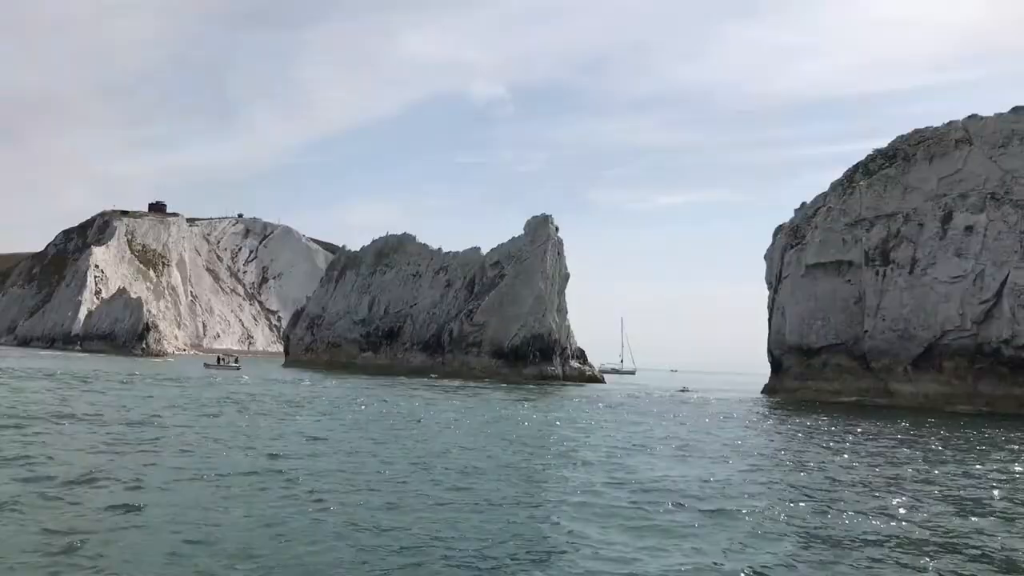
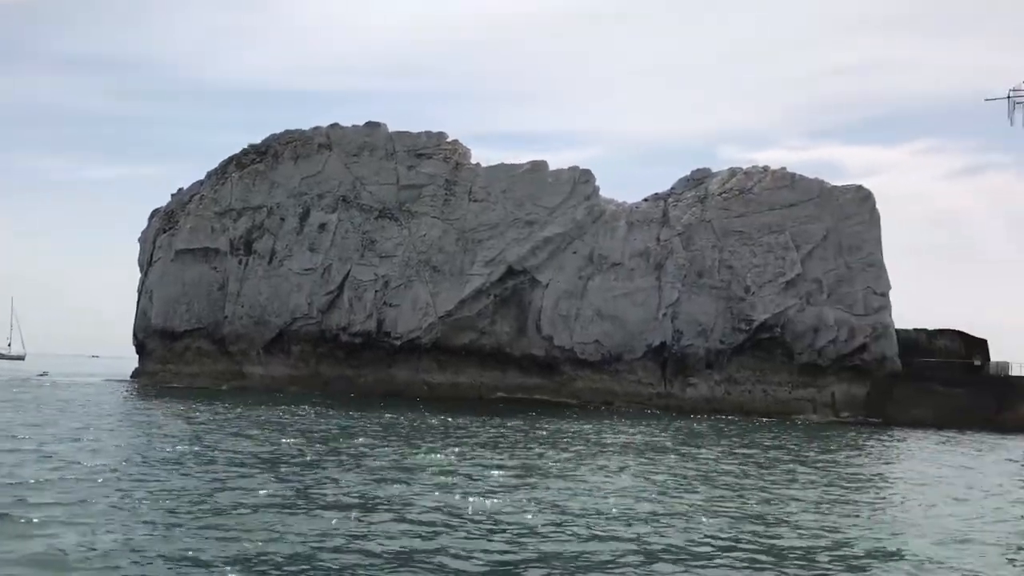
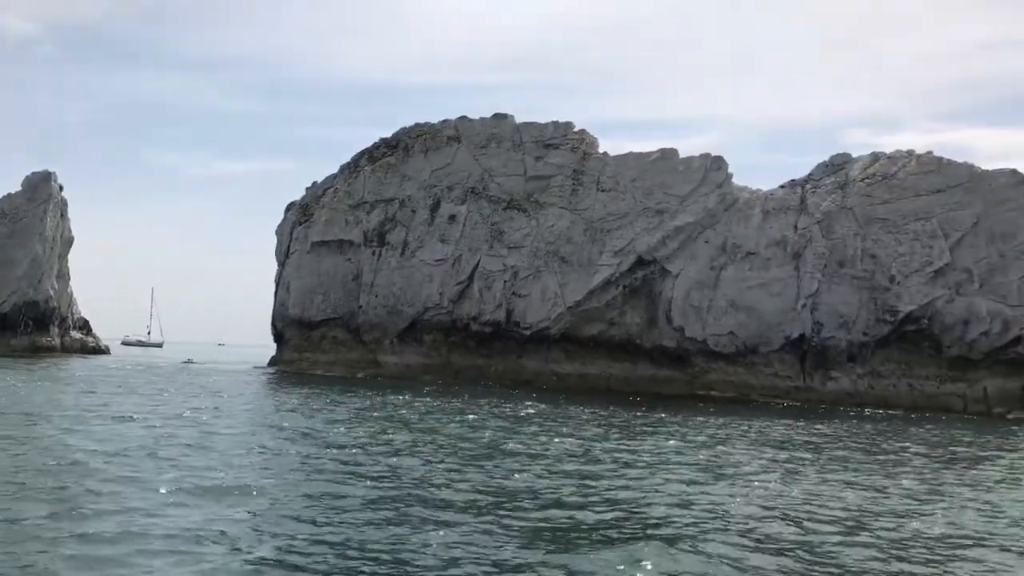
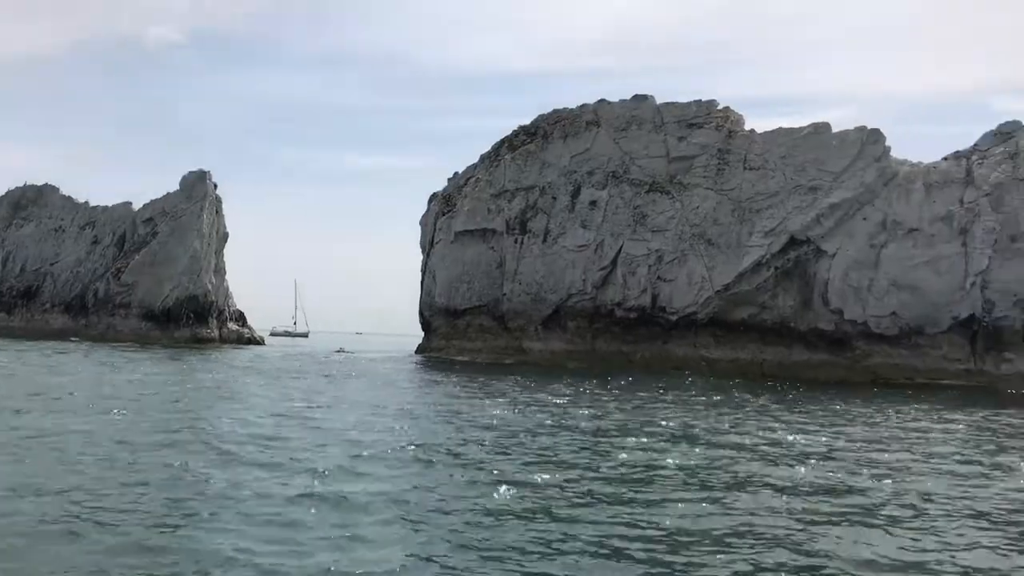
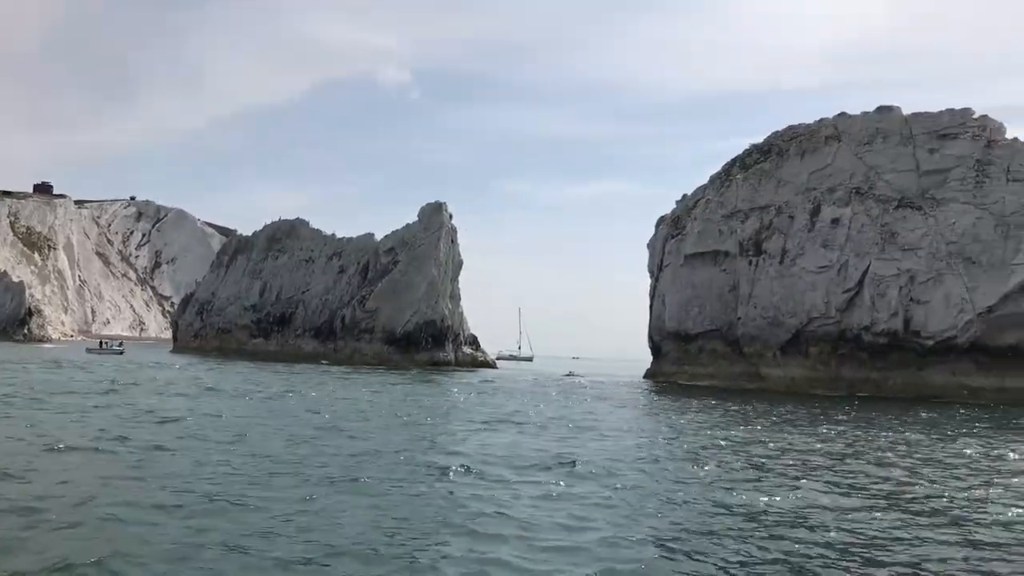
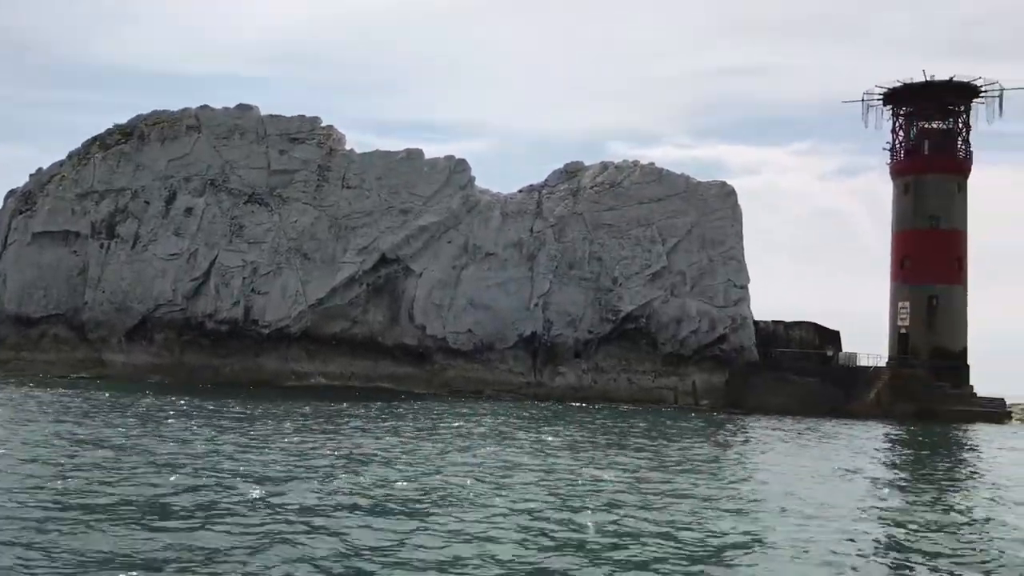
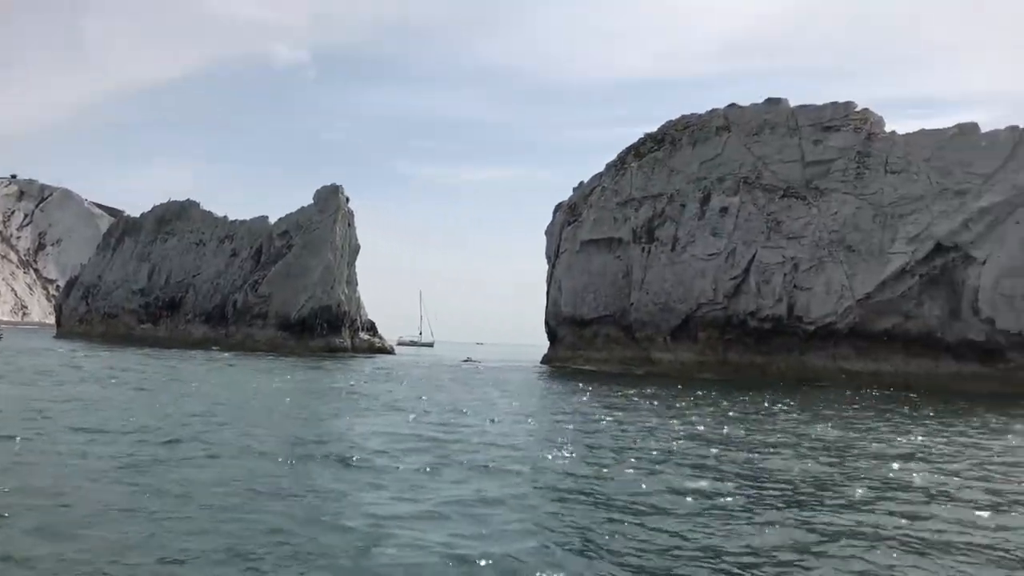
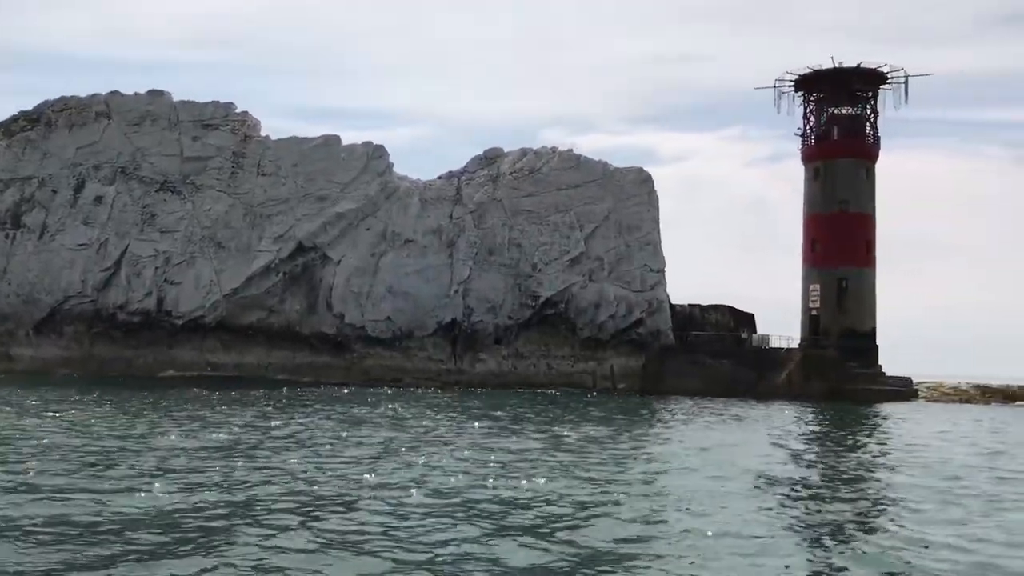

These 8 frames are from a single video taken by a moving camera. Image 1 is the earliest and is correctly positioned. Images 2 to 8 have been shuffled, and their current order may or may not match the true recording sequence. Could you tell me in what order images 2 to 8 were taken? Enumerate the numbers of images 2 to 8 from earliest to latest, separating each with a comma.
5, 7, 4, 3, 2, 6, 8
